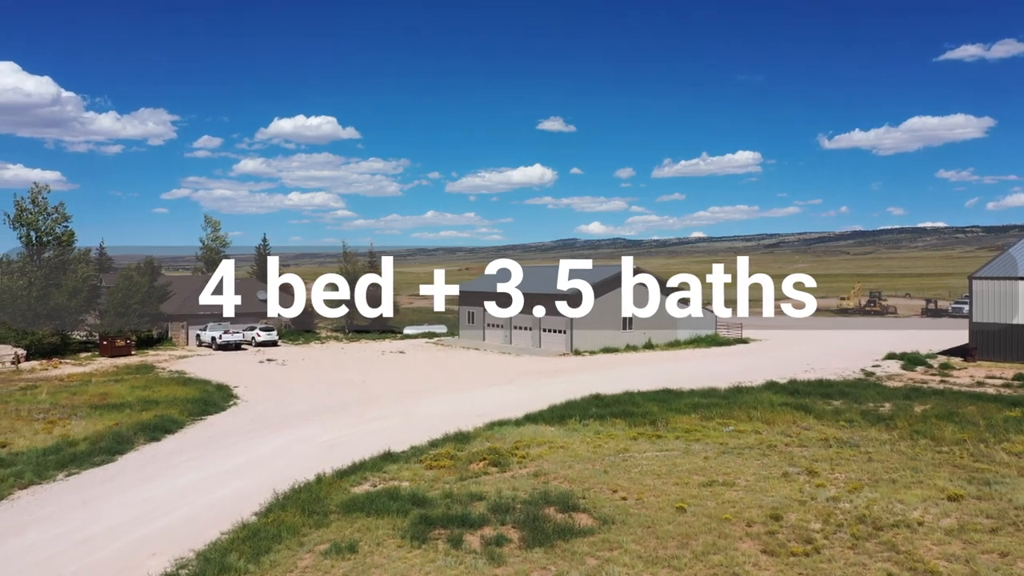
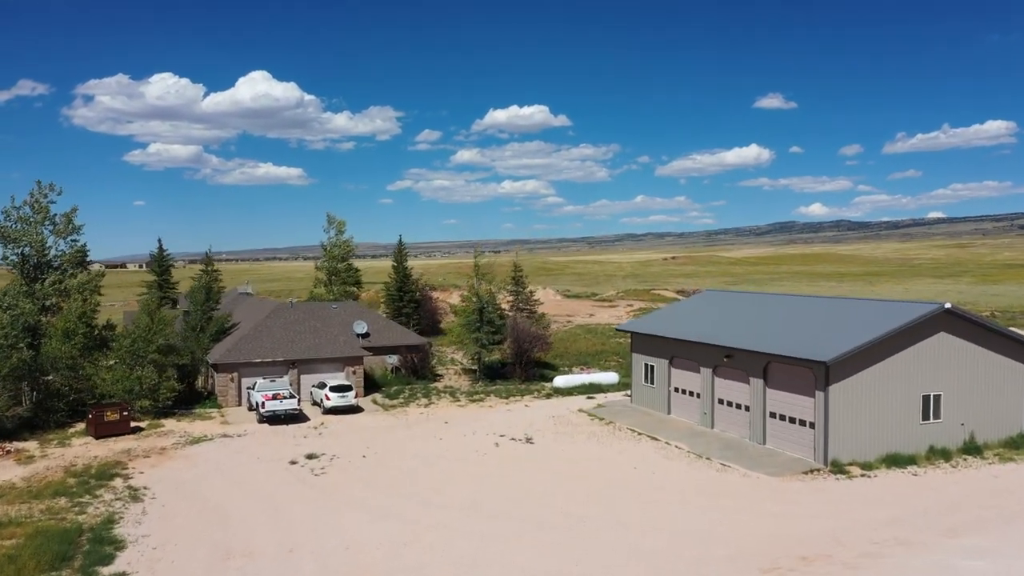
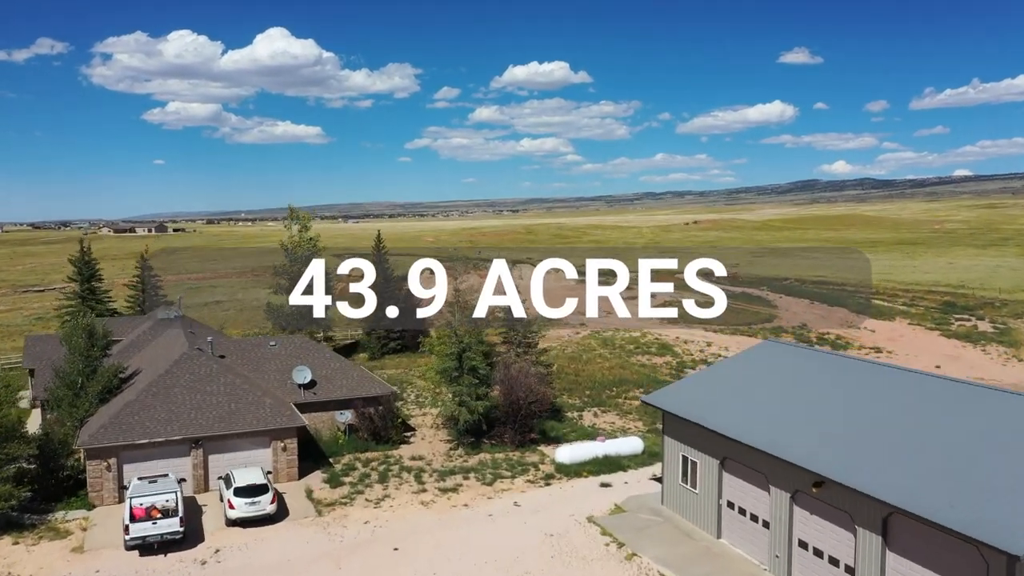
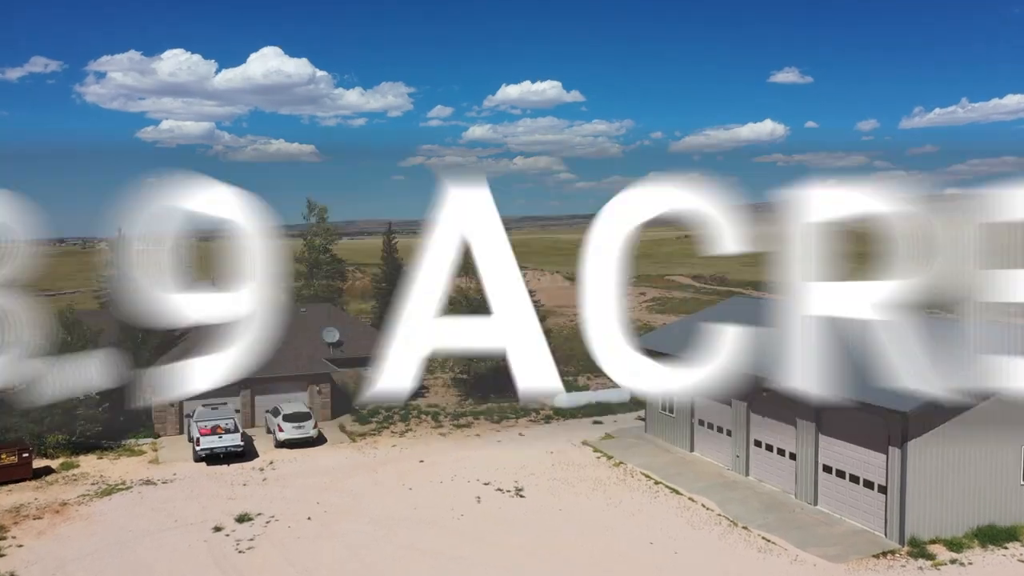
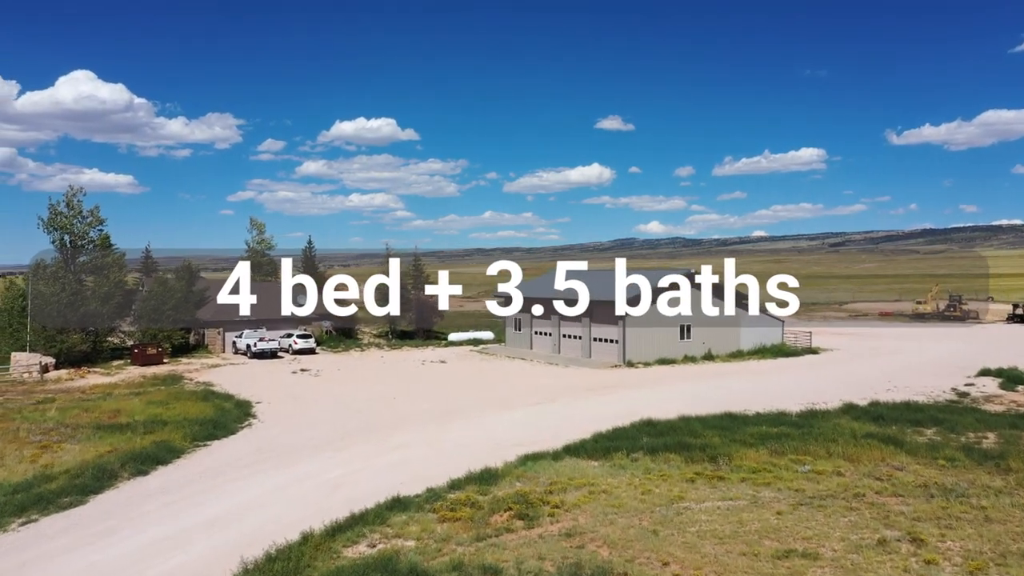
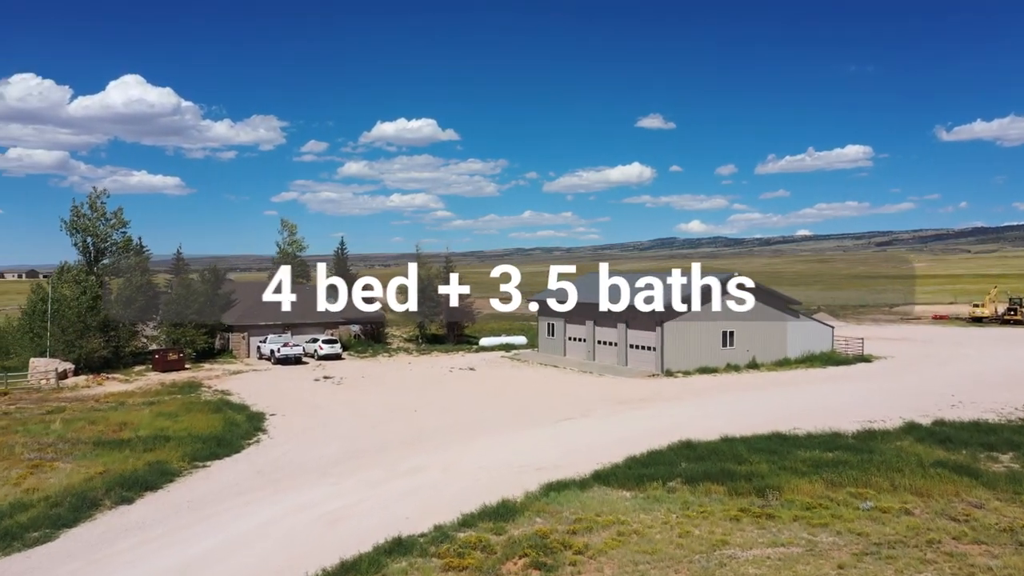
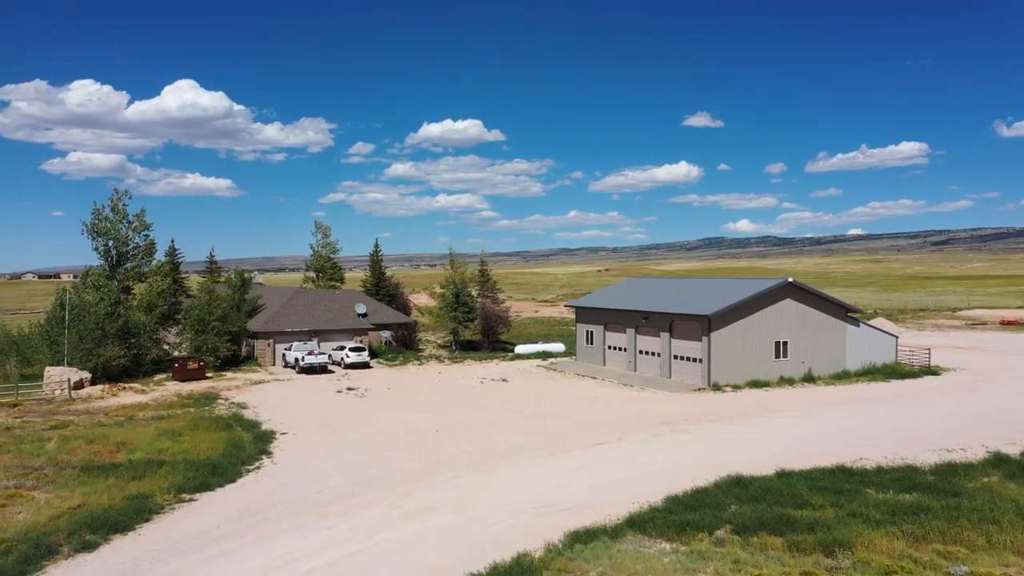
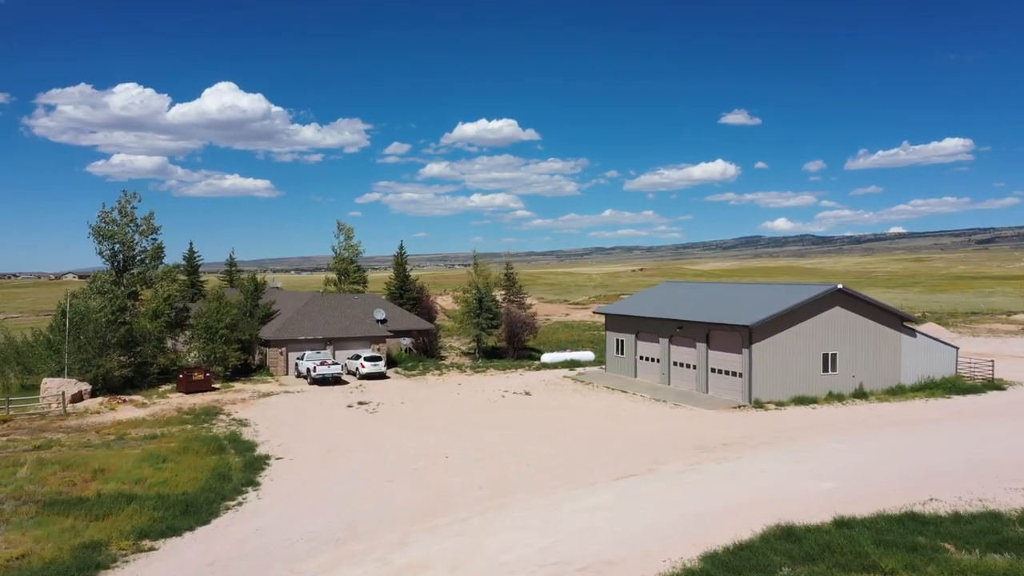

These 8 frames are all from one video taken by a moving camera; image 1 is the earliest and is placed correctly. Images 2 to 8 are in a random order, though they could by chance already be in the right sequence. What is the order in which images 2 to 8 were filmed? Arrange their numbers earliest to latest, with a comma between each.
5, 6, 7, 8, 2, 4, 3
